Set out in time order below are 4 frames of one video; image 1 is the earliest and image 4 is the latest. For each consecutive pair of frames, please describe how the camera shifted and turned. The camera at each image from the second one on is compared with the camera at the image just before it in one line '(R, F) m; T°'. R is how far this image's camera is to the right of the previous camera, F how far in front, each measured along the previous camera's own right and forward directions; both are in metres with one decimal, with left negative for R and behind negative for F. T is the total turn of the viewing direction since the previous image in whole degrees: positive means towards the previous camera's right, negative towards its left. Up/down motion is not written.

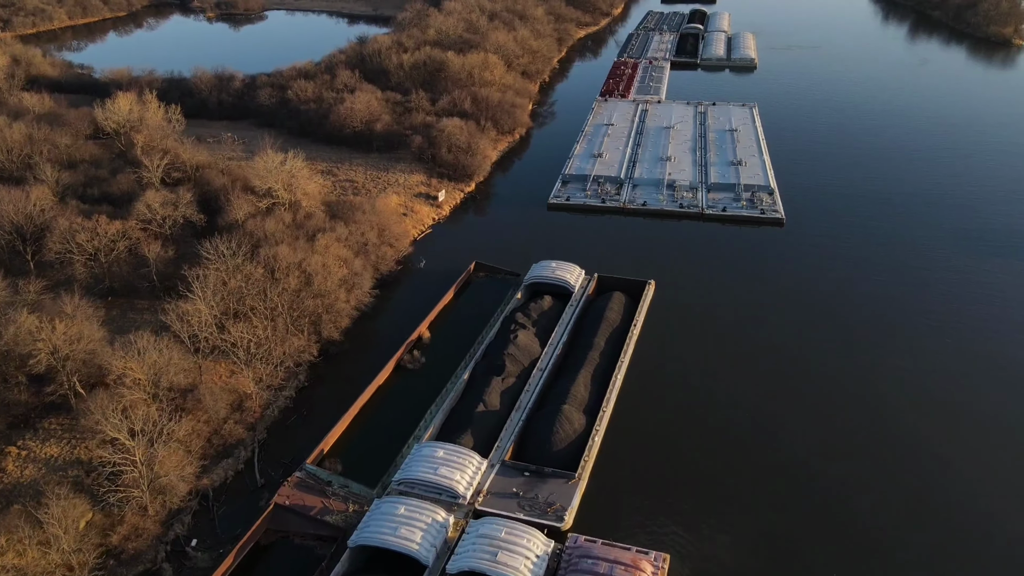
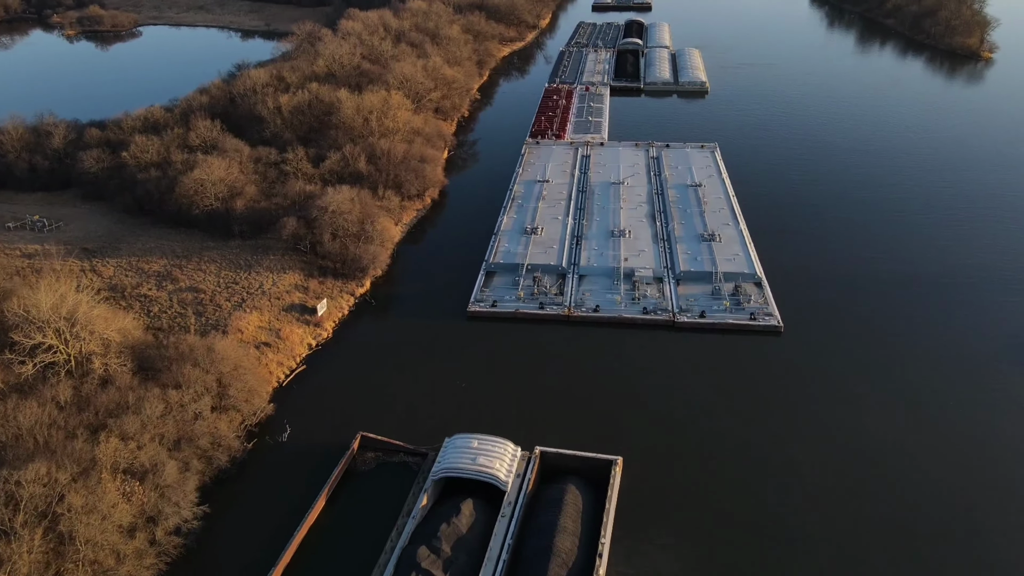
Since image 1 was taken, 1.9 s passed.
(+2.0, +19.1) m; +5°
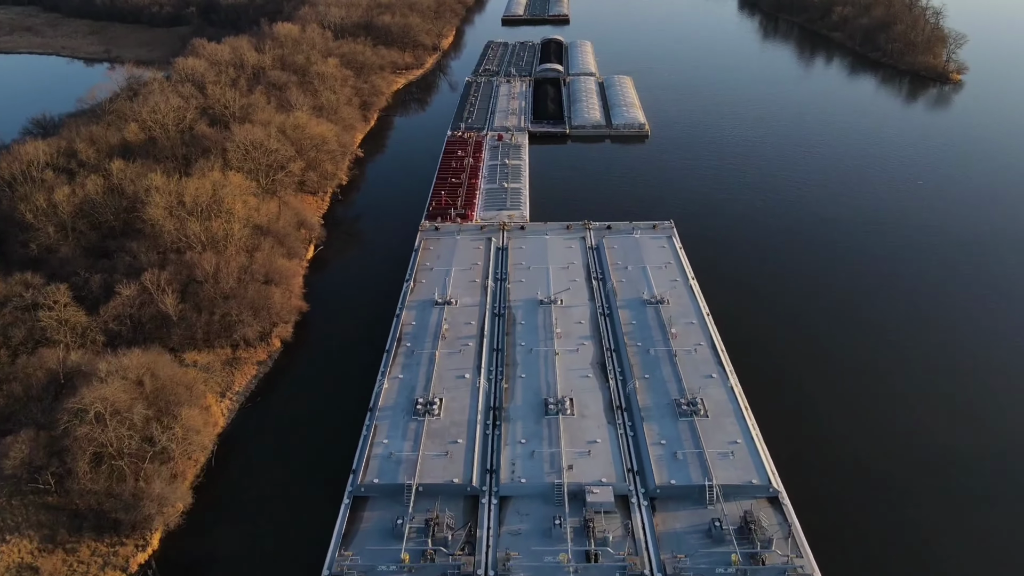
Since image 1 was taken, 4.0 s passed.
(+2.5, +21.8) m; +5°
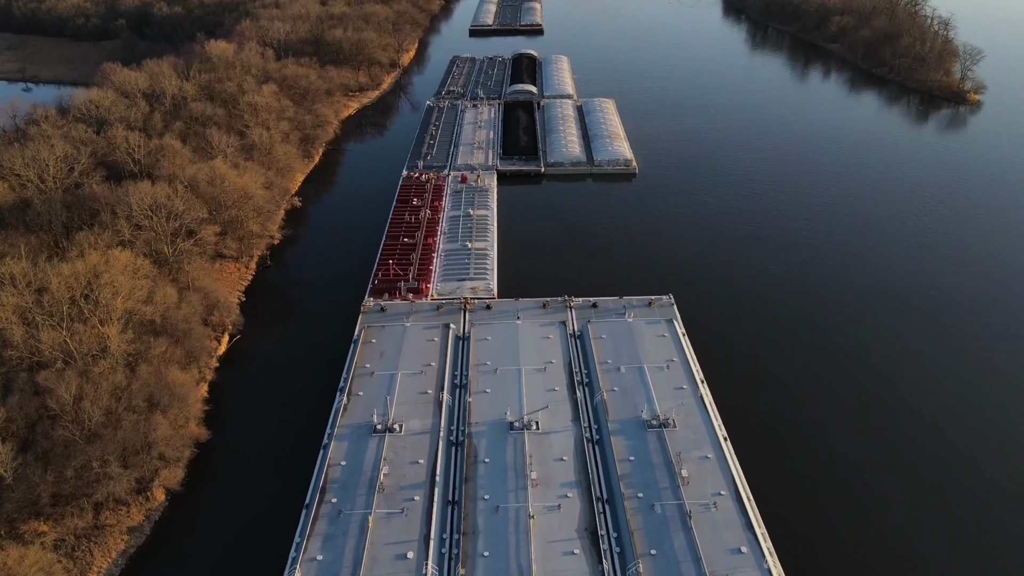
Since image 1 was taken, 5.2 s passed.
(+0.9, +12.1) m; +2°
